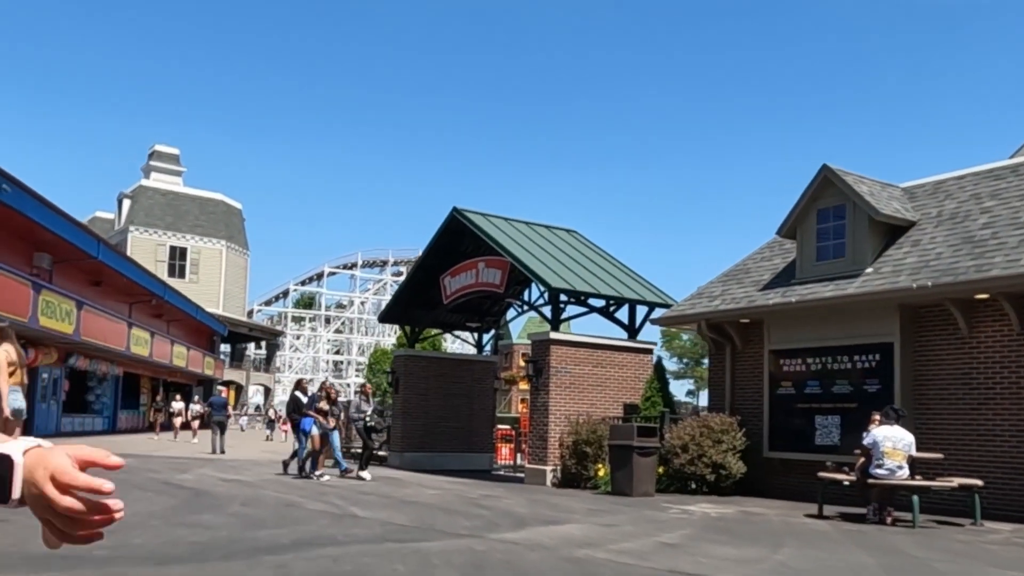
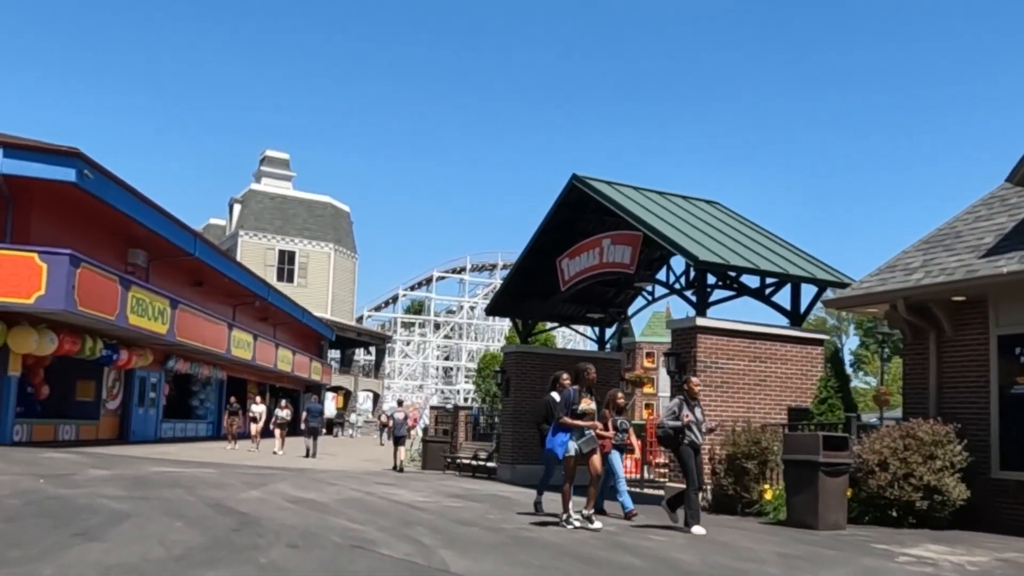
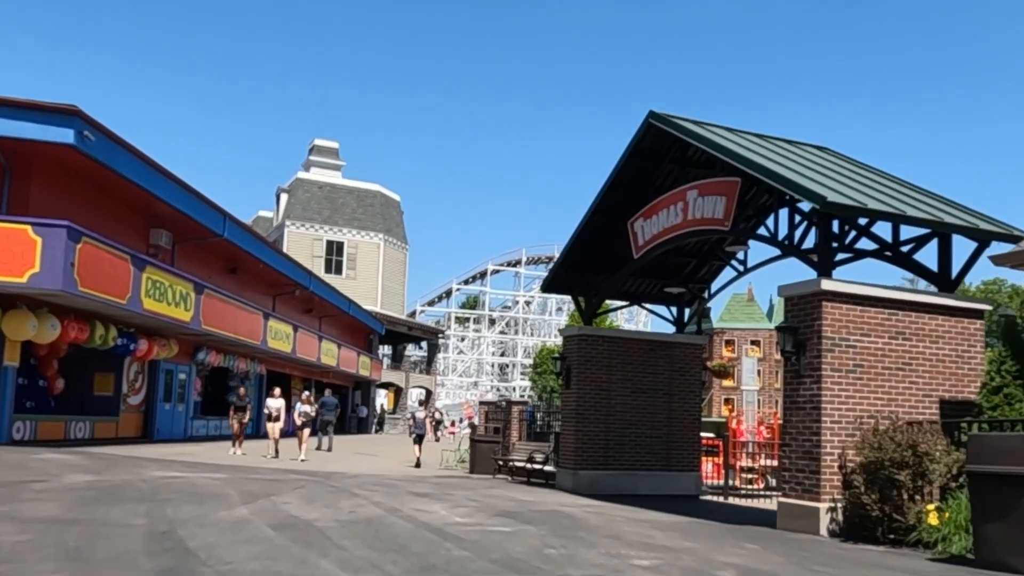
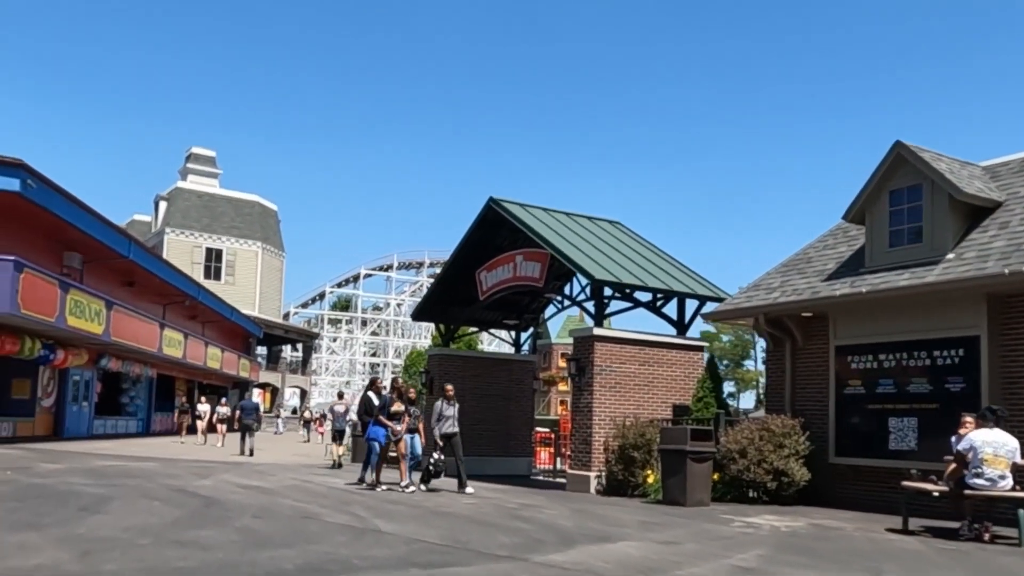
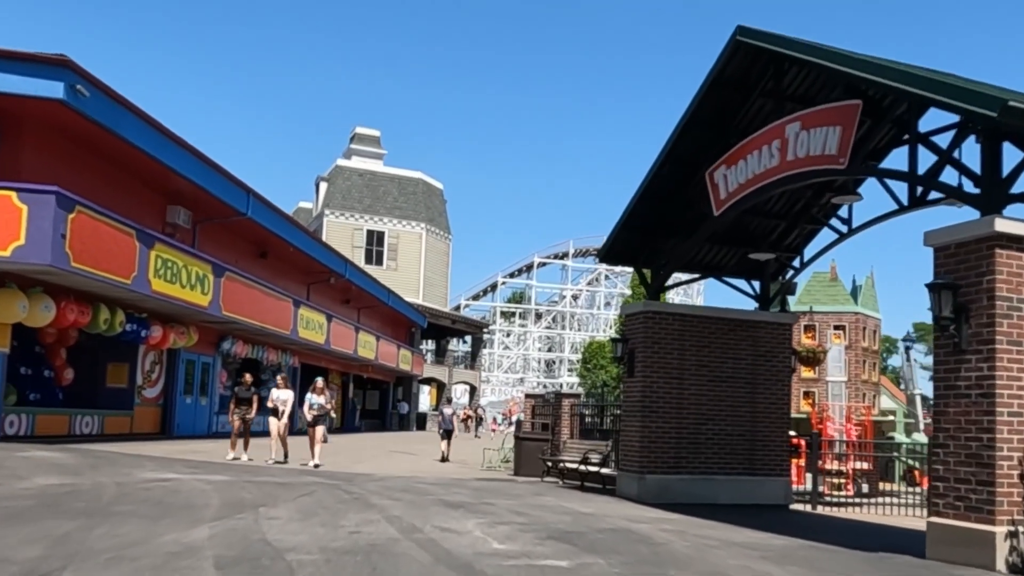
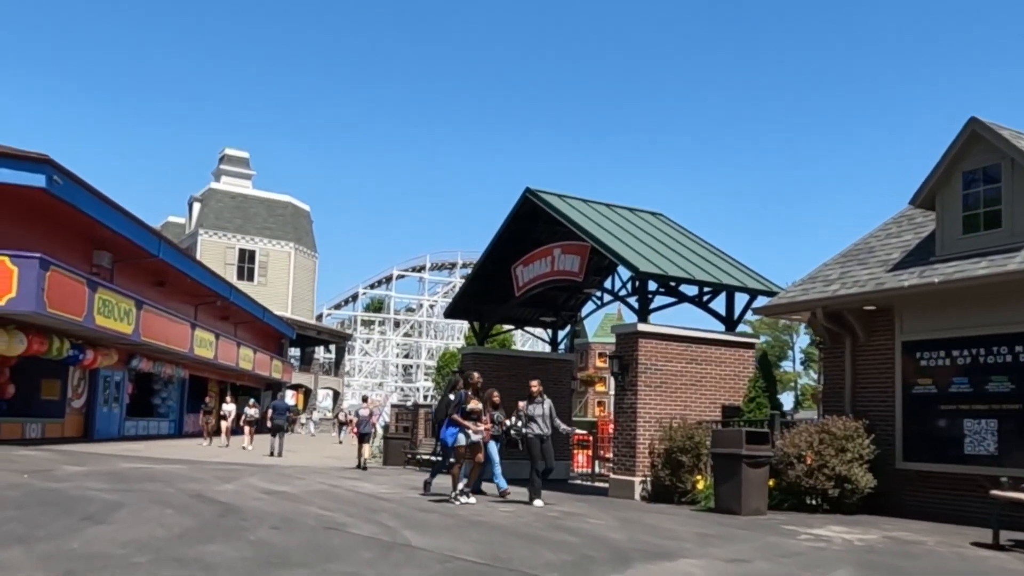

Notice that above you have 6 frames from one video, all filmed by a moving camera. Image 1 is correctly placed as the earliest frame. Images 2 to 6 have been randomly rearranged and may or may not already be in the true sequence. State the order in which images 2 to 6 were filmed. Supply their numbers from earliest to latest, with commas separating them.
4, 6, 2, 3, 5
